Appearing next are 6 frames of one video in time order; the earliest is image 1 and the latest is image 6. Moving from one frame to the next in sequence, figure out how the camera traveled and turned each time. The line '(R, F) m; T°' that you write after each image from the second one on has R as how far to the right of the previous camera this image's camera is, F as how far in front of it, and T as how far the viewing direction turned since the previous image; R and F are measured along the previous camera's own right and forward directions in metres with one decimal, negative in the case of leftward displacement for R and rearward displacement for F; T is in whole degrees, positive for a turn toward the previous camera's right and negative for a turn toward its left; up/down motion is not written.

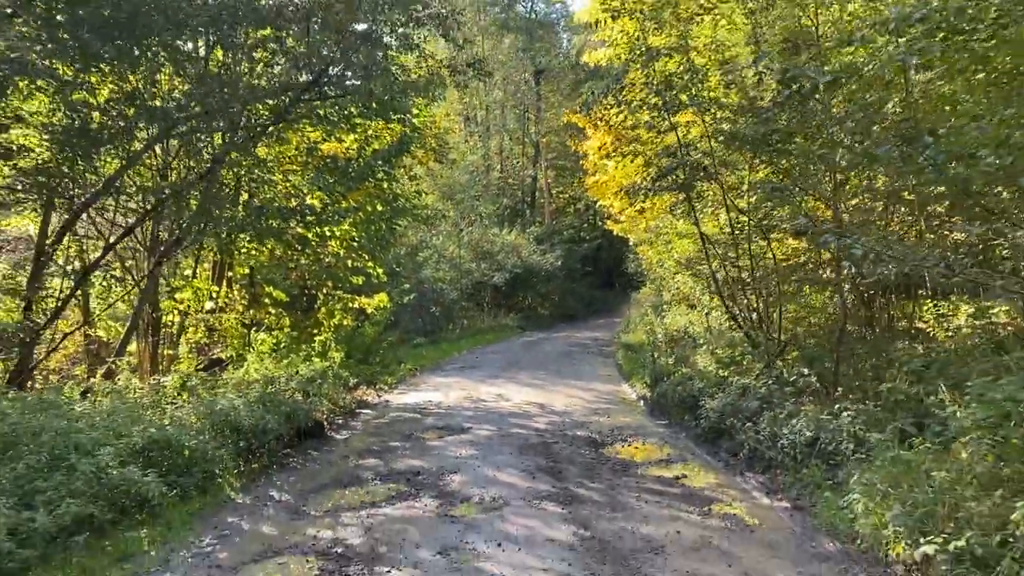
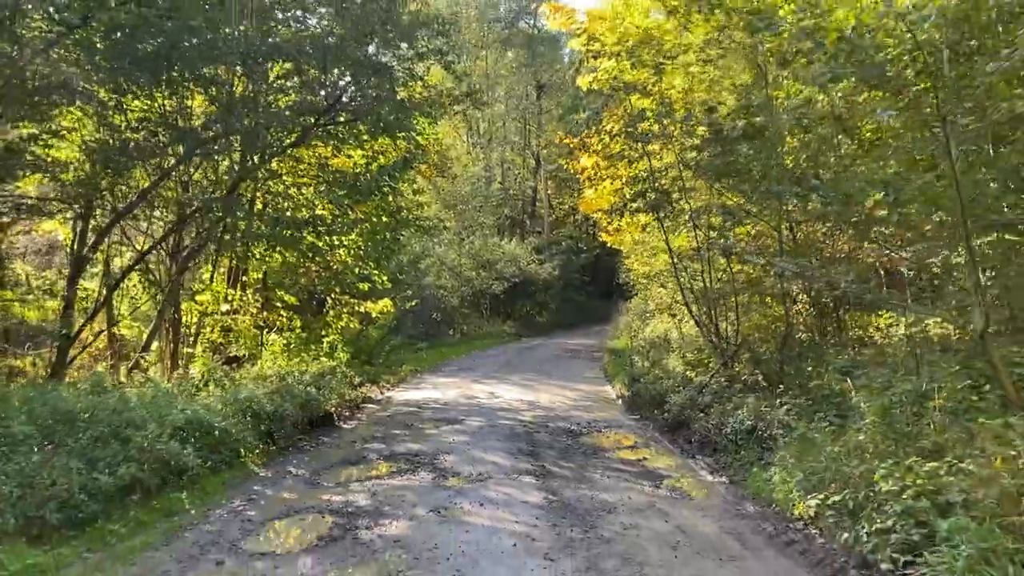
(+0.2, -1.2) m; 0°
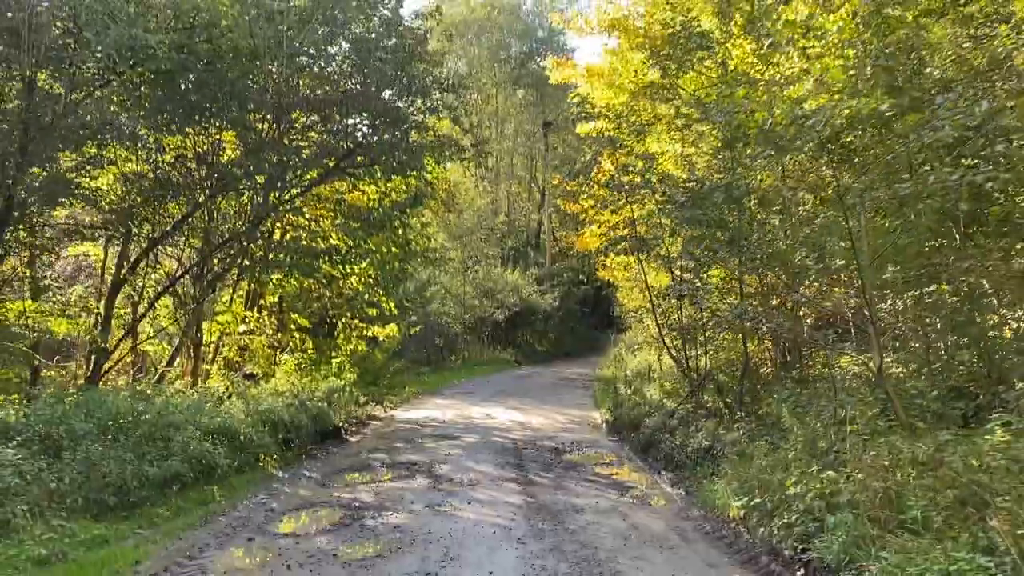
(+0.2, -1.3) m; 0°
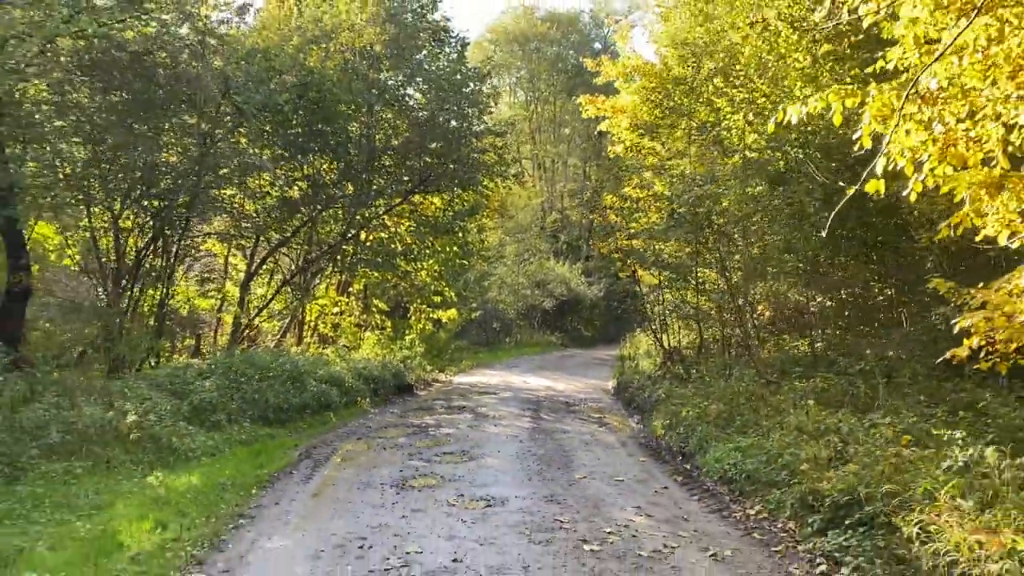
(+0.8, -4.3) m; -5°
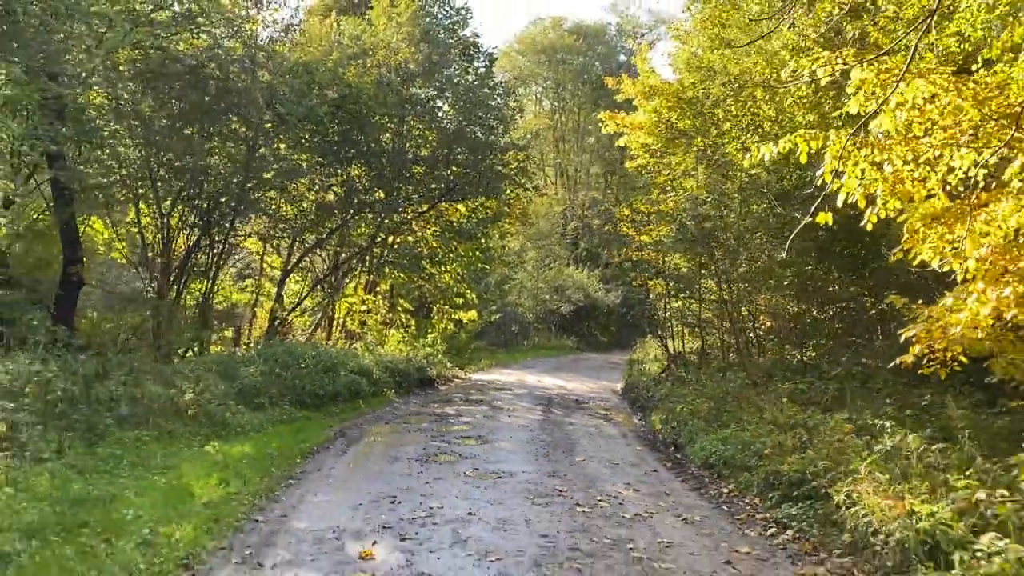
(+0.1, -1.3) m; -1°
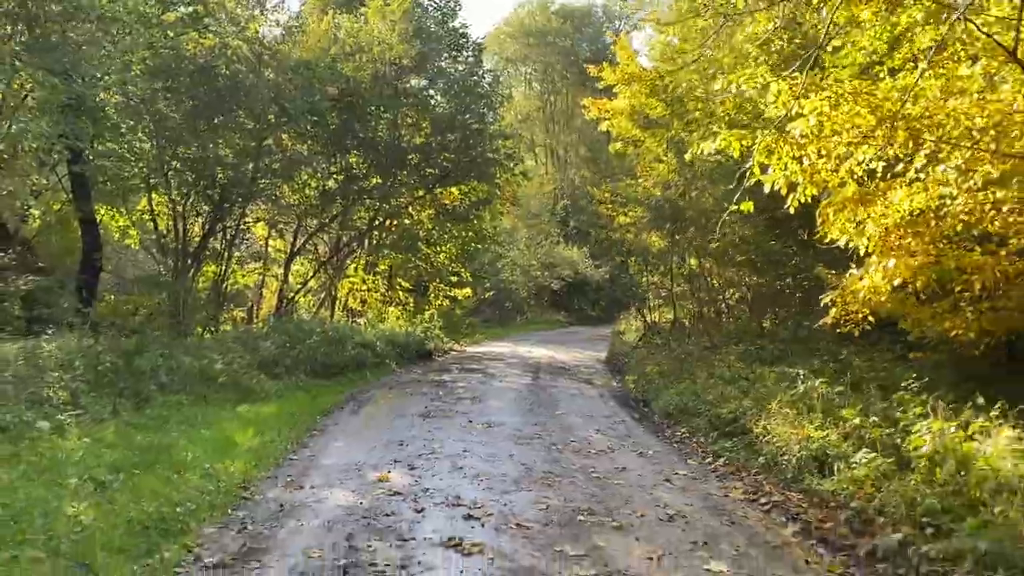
(+0.1, -1.6) m; 0°
